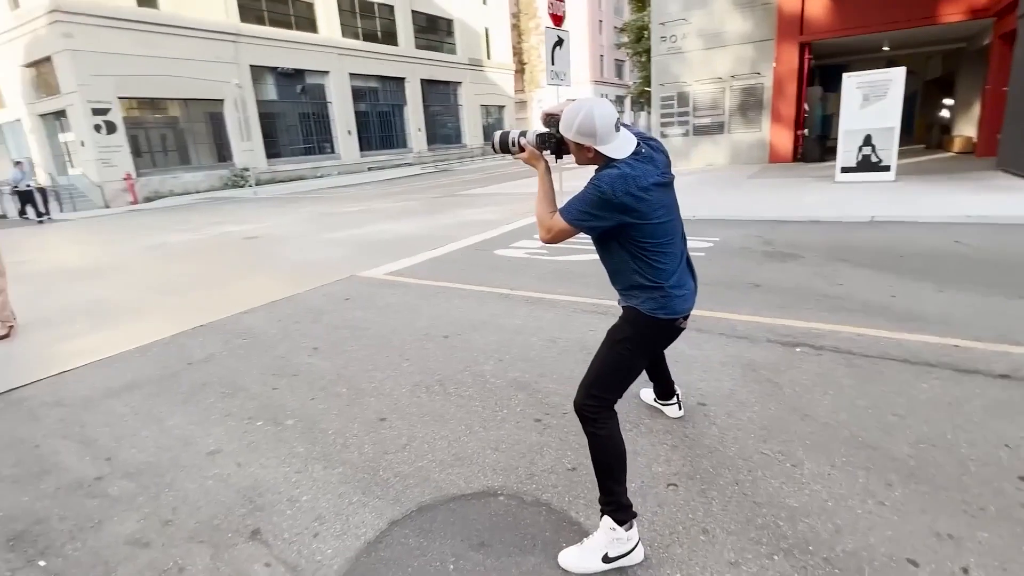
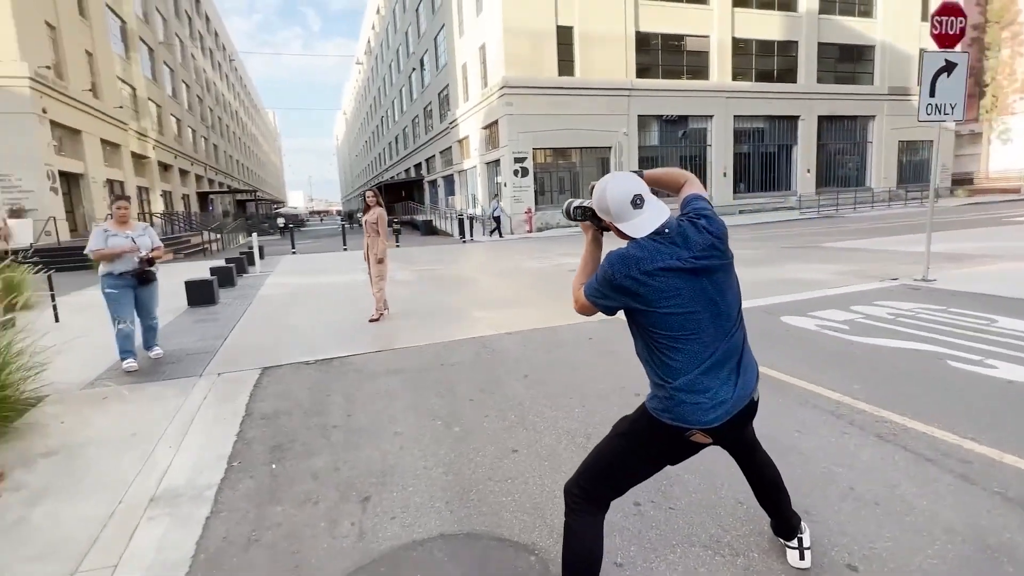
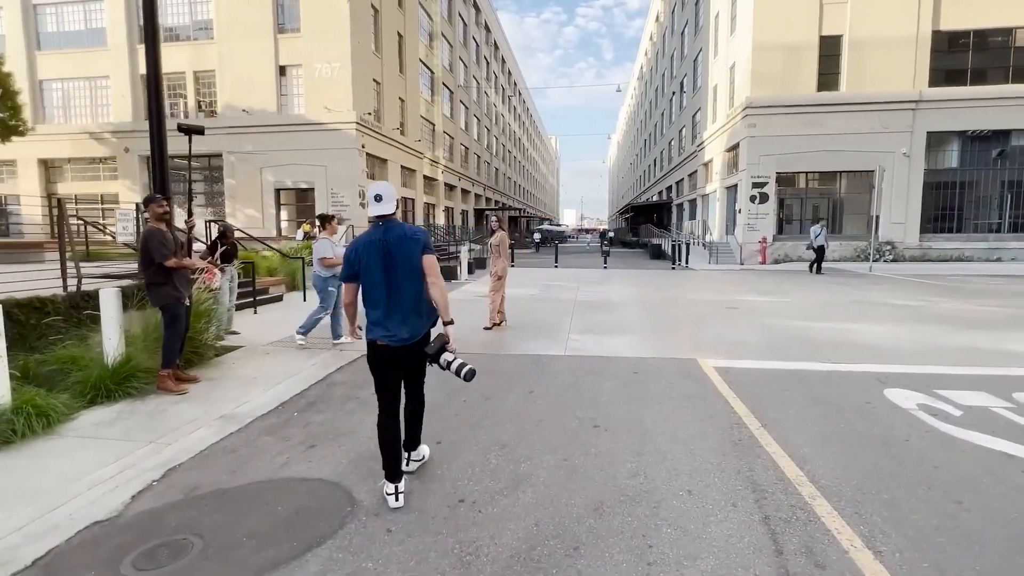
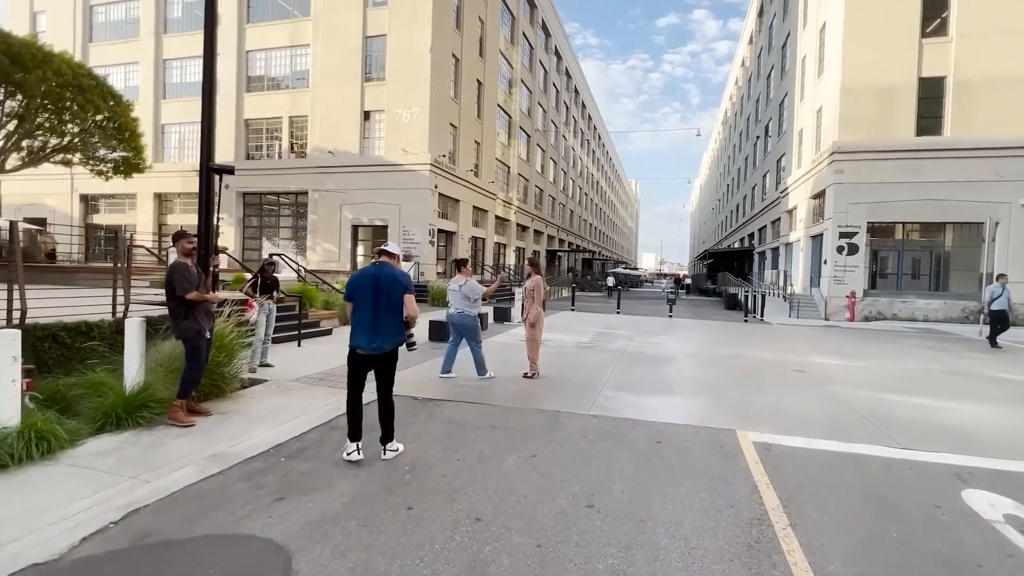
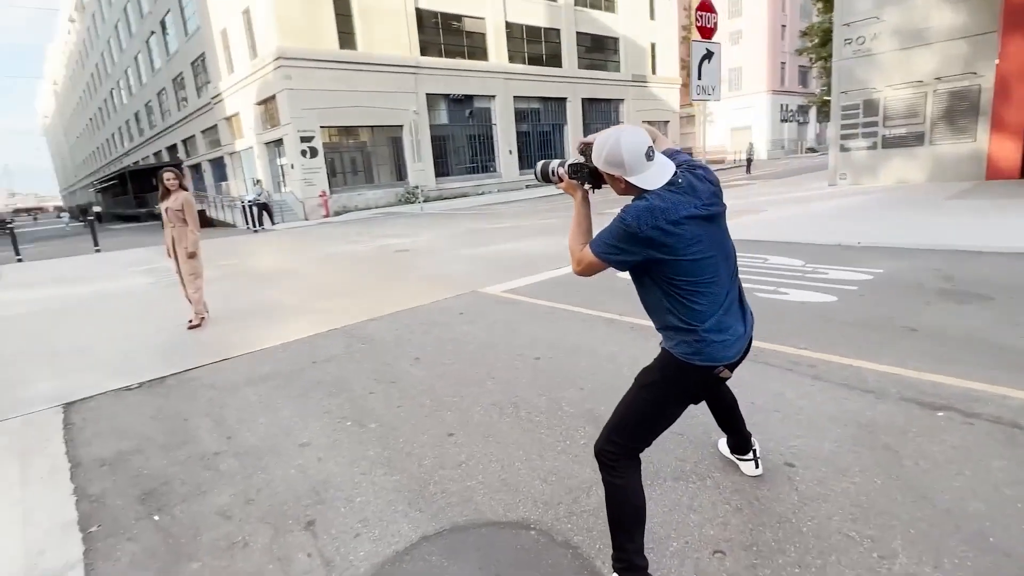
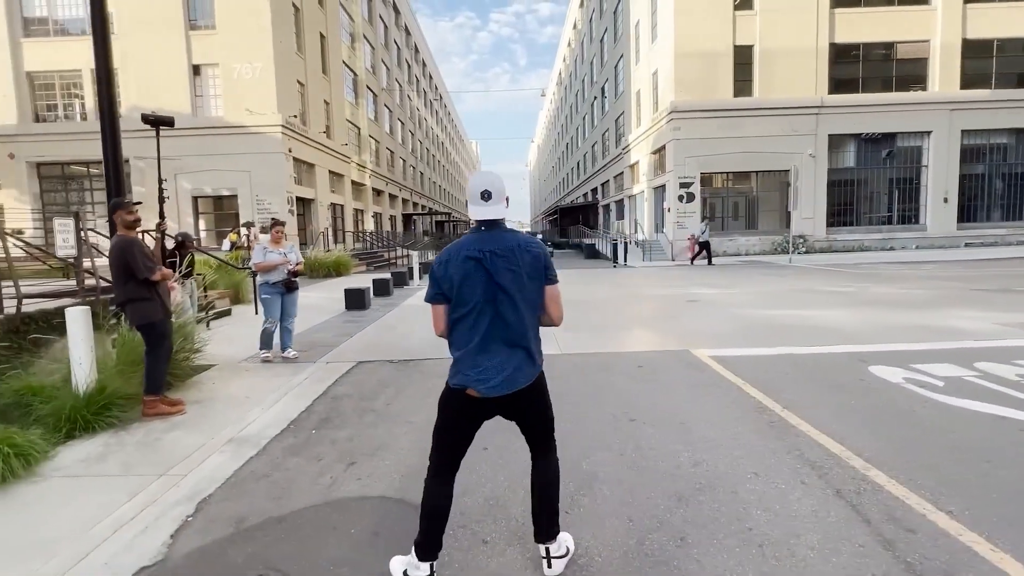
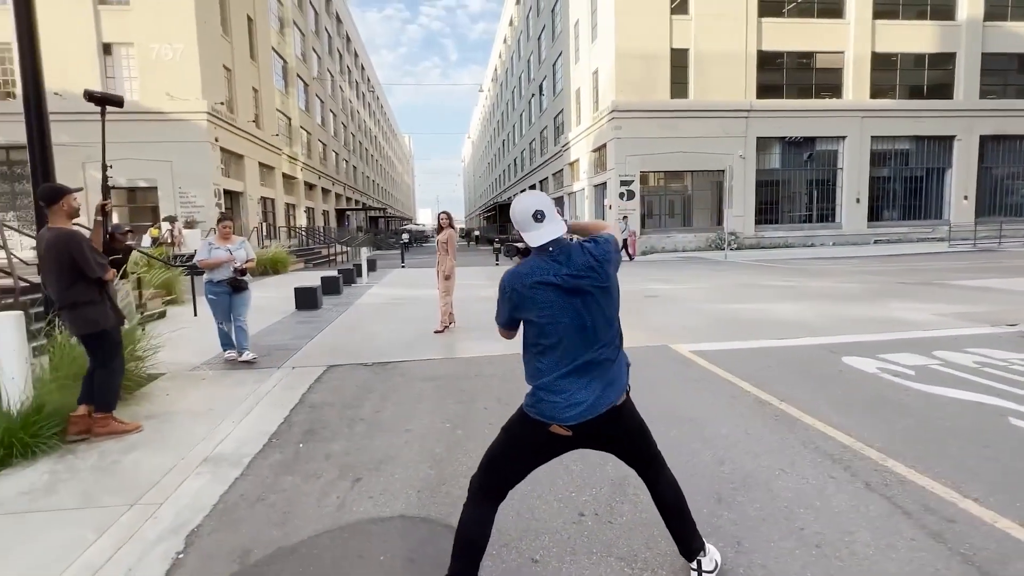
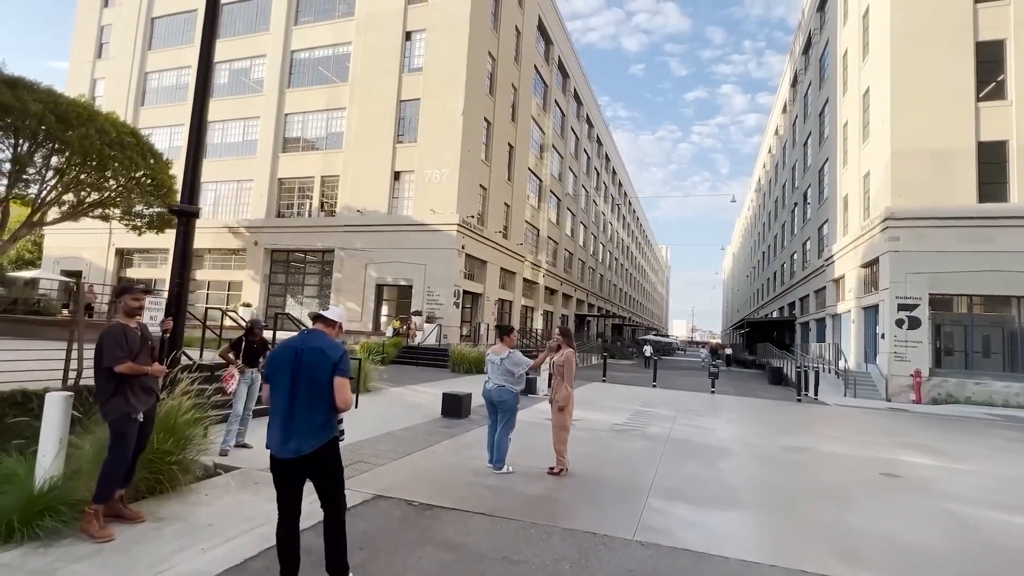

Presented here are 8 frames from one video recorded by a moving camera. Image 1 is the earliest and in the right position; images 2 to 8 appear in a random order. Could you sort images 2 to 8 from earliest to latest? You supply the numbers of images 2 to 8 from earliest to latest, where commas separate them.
5, 2, 7, 6, 3, 4, 8
